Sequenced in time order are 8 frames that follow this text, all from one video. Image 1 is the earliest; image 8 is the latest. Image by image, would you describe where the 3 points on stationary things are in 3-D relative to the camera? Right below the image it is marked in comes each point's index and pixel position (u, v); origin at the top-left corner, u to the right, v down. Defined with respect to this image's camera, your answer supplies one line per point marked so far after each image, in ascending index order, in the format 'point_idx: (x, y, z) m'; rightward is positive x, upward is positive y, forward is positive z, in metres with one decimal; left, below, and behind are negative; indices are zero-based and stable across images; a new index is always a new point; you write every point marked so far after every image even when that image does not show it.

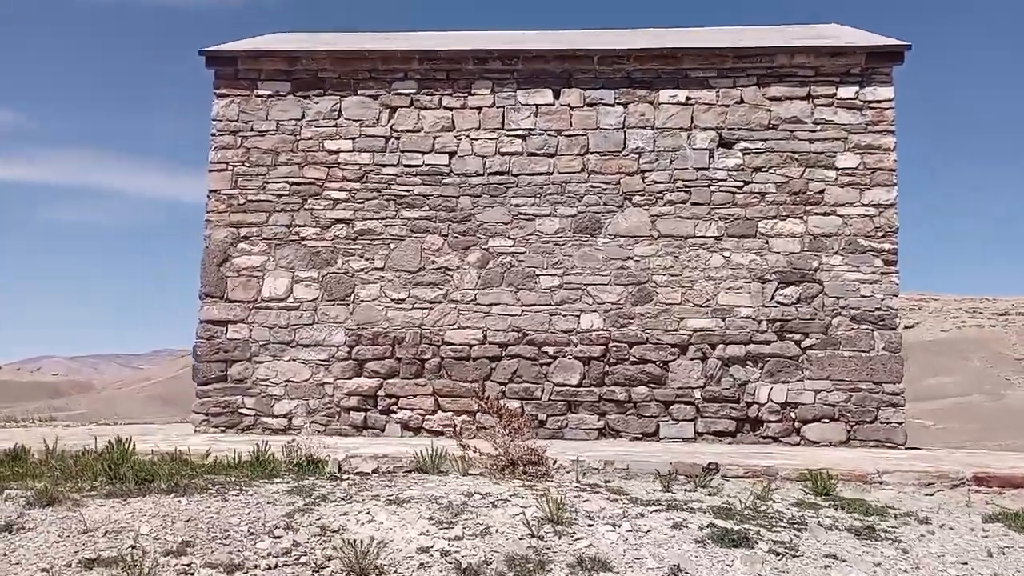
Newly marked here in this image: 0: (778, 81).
0: (+2.5, +1.9, +7.6) m
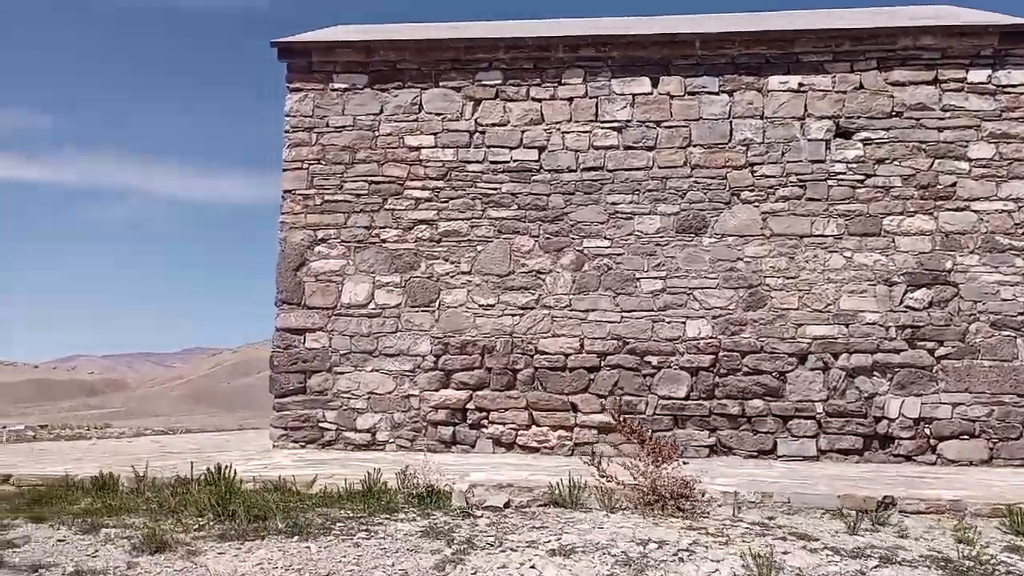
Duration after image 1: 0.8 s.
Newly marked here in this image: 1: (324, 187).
0: (+3.3, +1.9, +7.0) m
1: (-1.7, +0.9, +7.4) m
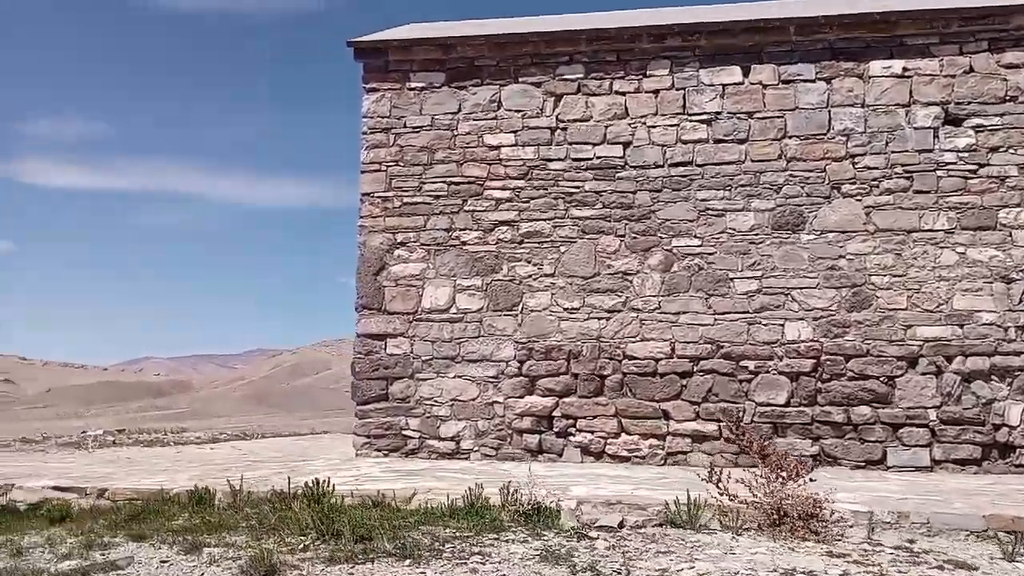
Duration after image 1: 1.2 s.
0: (+4.0, +1.9, +6.5) m
1: (-1.0, +0.9, +7.3) m
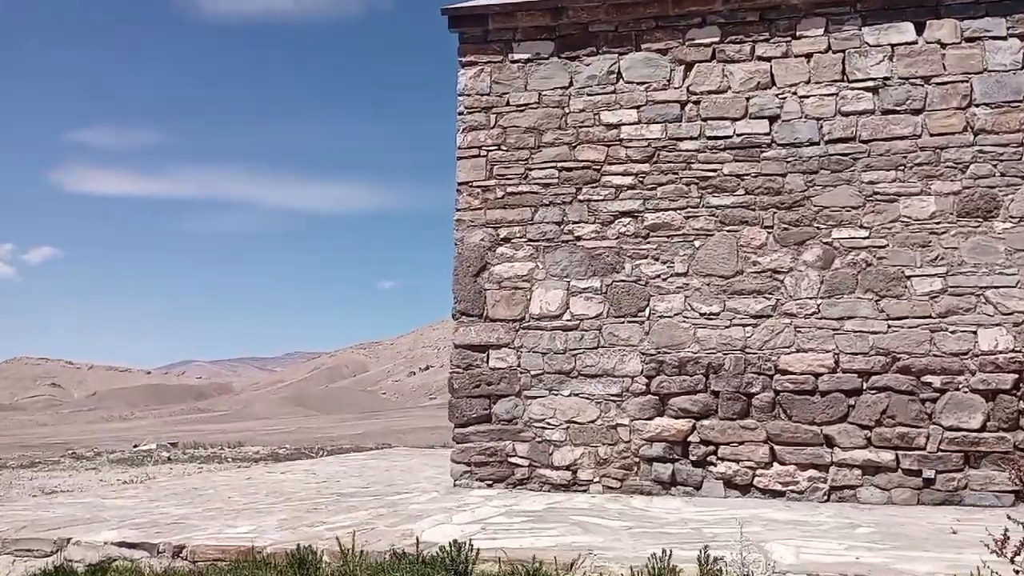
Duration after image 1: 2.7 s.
0: (+4.9, +1.9, +5.3) m
1: (0.0, +0.8, +6.3) m
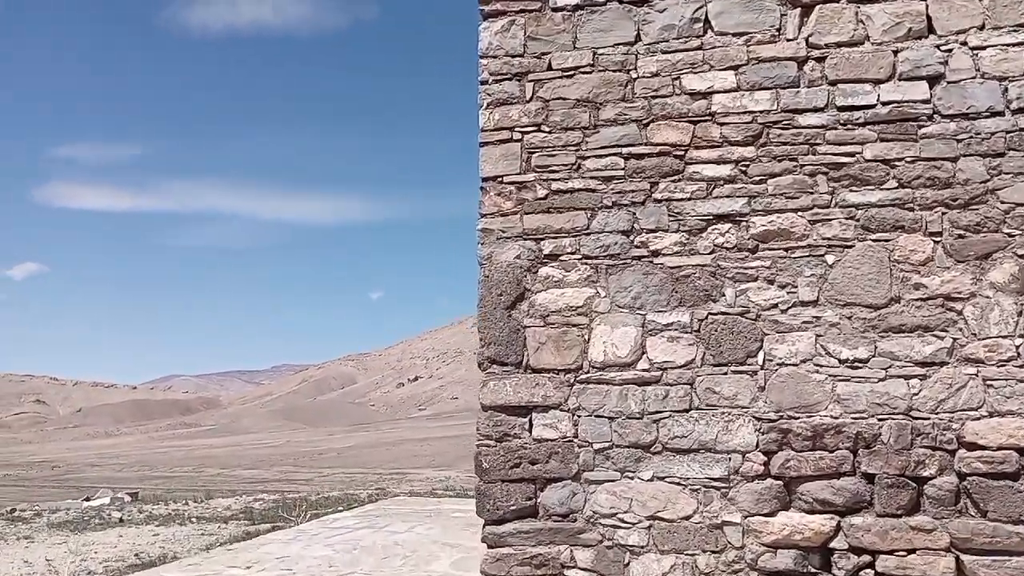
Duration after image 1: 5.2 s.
0: (+5.1, +1.8, +3.6) m
1: (+0.2, +0.6, +4.5) m
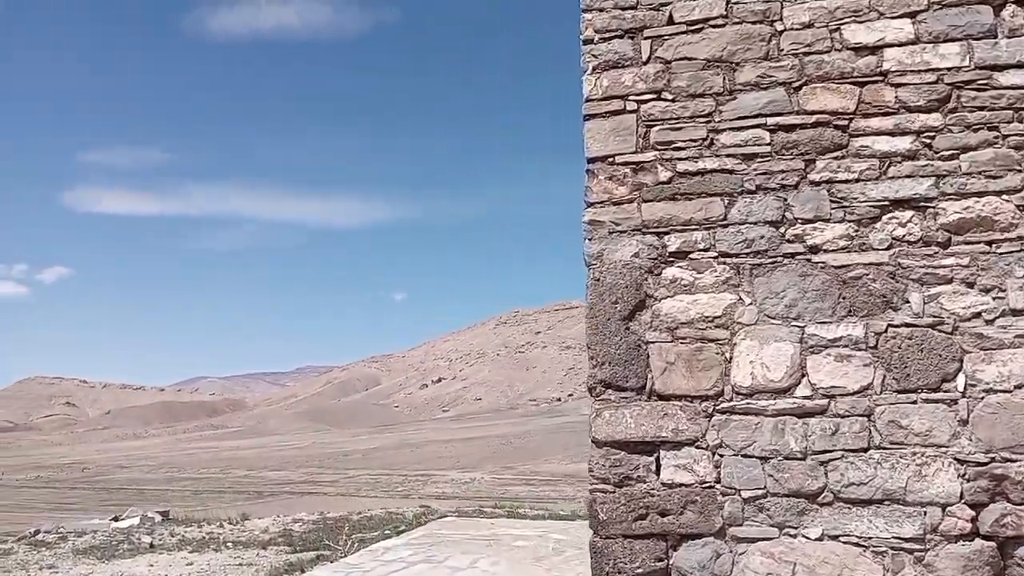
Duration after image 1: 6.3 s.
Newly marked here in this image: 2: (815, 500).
0: (+5.6, +1.8, +2.6) m
1: (+0.7, +0.6, +3.6) m
2: (+1.2, -0.8, +3.3) m
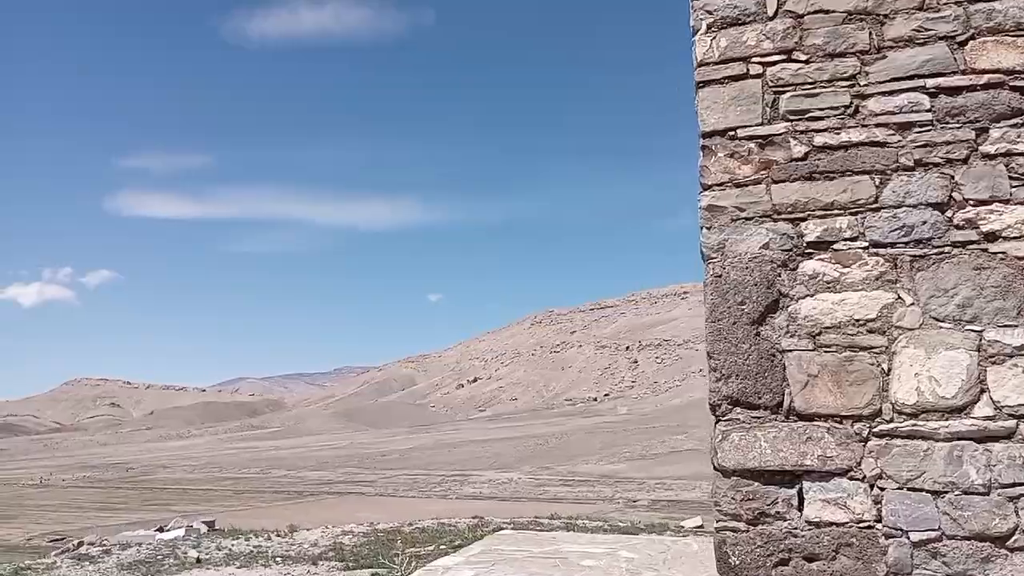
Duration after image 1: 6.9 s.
0: (+5.9, +1.9, +1.8) m
1: (+1.1, +0.6, +3.0) m
2: (+1.6, -0.8, +2.7) m
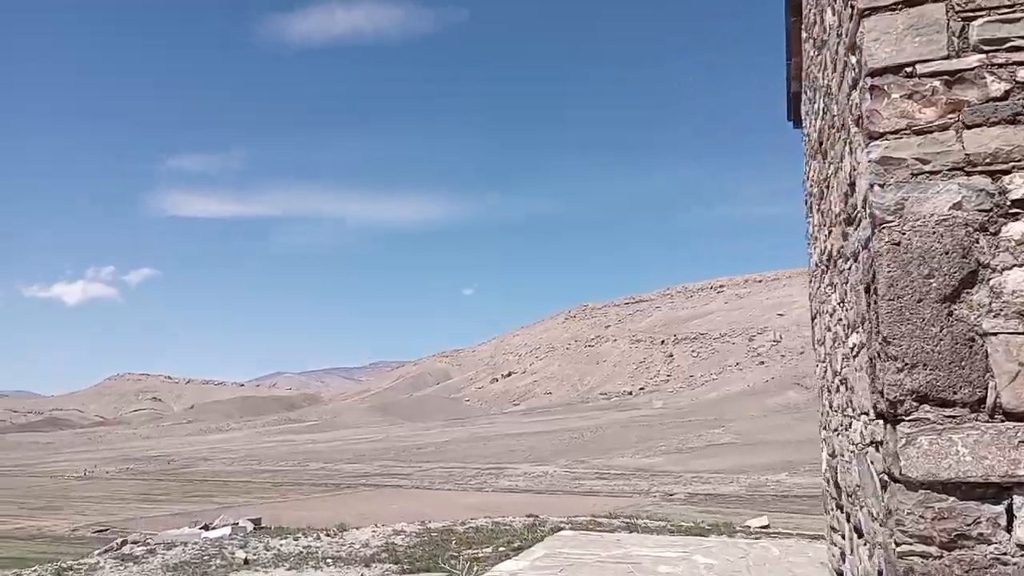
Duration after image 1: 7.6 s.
0: (+6.2, +2.0, +1.0) m
1: (+1.5, +0.7, +2.4) m
2: (+2.0, -0.7, +2.1) m
